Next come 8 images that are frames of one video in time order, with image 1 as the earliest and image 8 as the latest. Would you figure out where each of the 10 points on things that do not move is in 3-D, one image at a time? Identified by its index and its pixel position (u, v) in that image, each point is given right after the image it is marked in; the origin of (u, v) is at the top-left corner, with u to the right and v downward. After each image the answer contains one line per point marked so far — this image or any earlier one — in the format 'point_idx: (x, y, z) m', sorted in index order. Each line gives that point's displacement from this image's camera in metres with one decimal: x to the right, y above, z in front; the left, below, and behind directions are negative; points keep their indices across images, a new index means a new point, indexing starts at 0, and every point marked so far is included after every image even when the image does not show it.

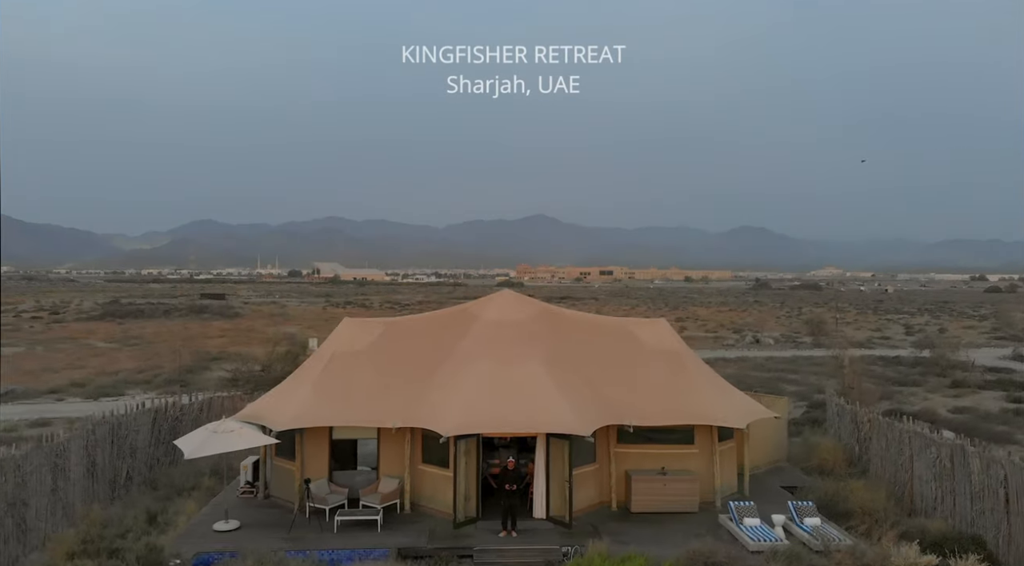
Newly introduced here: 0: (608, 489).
0: (+1.4, -3.0, +10.5) m
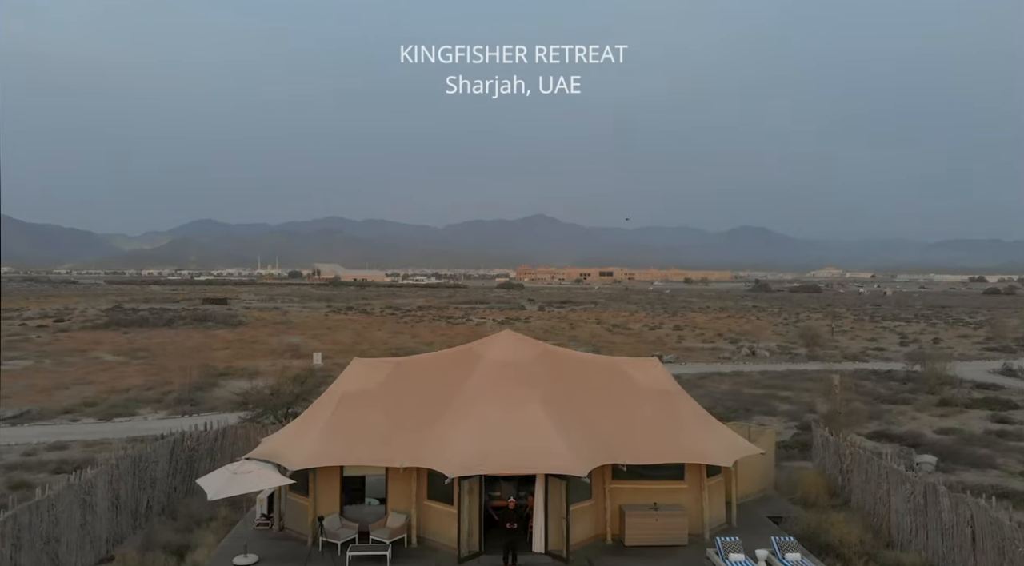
0: (+1.4, -3.7, +11.1) m
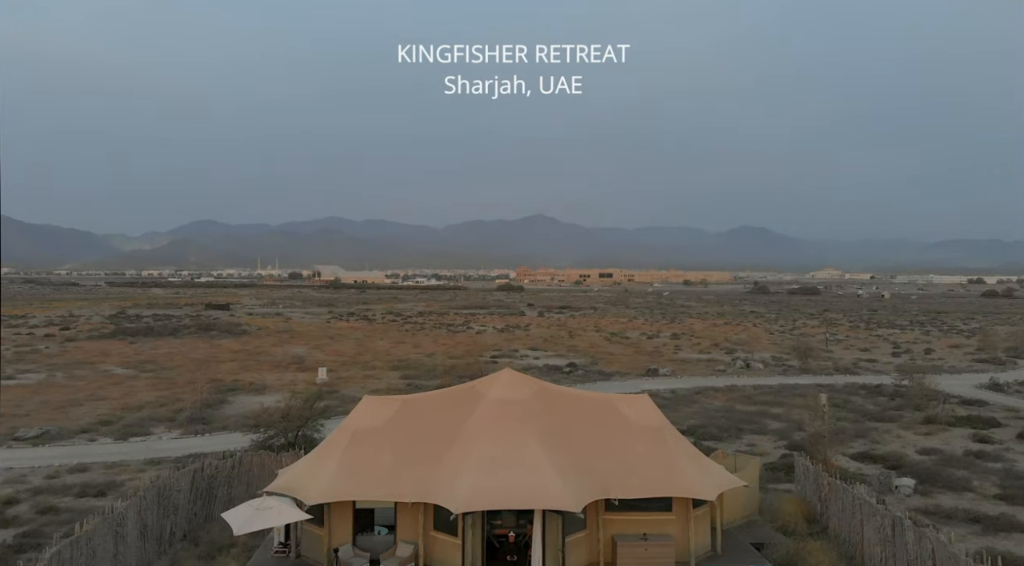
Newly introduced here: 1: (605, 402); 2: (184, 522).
0: (+1.4, -4.5, +12.0) m
1: (+1.8, -2.3, +13.8) m
2: (-6.4, -4.7, +14.0) m
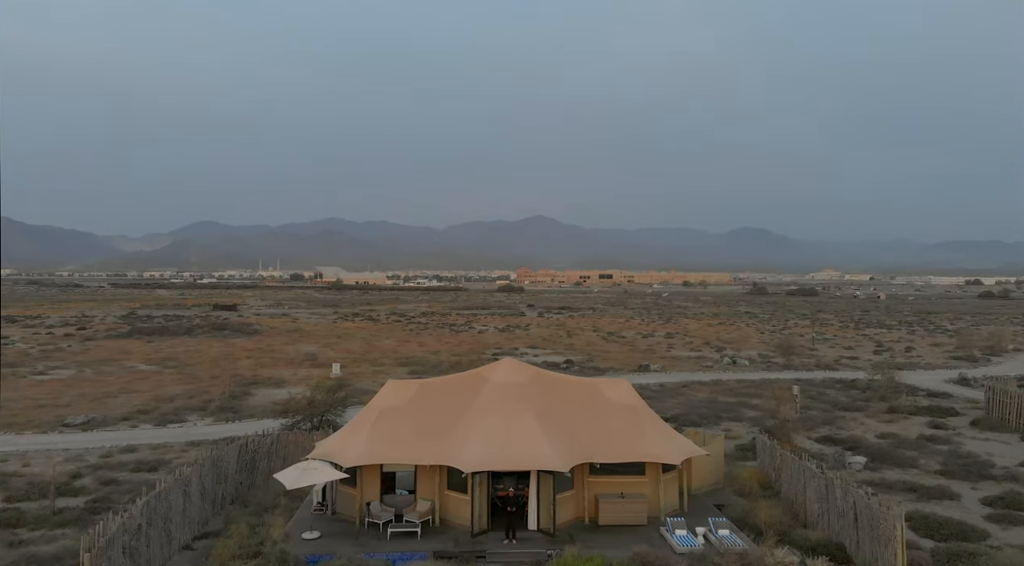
0: (+1.4, -4.5, +14.5) m
1: (+1.8, -2.3, +16.3) m
2: (-6.4, -4.7, +16.5) m
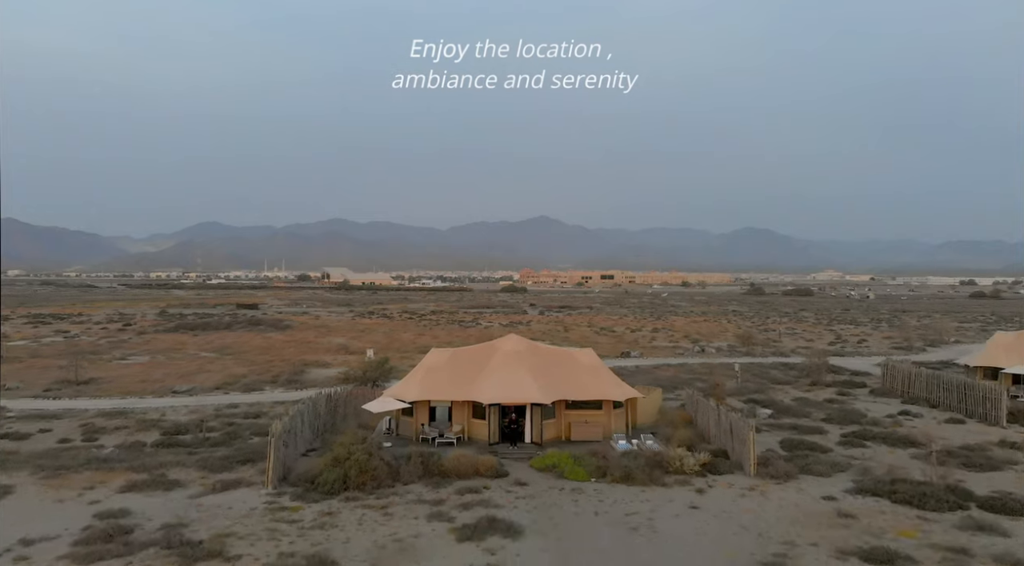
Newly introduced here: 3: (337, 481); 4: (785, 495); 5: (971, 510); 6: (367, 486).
0: (+1.5, -4.6, +22.1) m
1: (+1.9, -2.3, +23.9) m
2: (-6.3, -4.7, +24.1) m
3: (-4.3, -4.8, +17.5) m
4: (+6.6, -5.1, +17.4) m
5: (+10.6, -5.2, +16.7) m
6: (-3.5, -5.0, +17.6) m
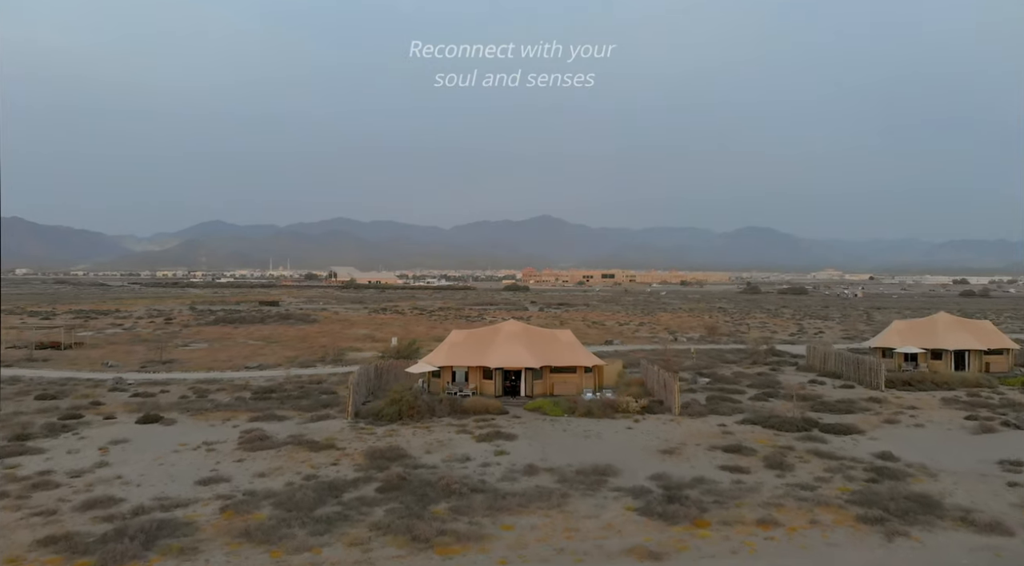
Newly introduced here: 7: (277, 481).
0: (+1.5, -4.5, +30.9) m
1: (+1.9, -2.3, +32.6) m
2: (-6.3, -4.7, +32.9) m
3: (-4.3, -4.8, +26.3) m
4: (+6.5, -5.0, +26.1) m
5: (+10.6, -5.1, +25.3) m
6: (-3.6, -4.9, +26.3) m
7: (-6.3, -5.3, +19.1) m
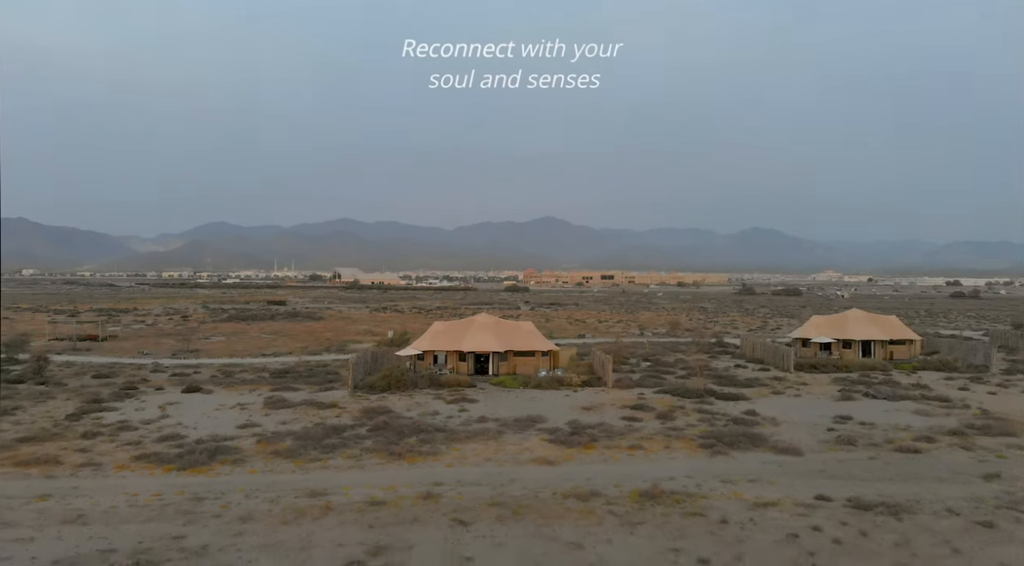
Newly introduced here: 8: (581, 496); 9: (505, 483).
0: (-0.1, -4.5, +38.0) m
1: (+0.3, -2.3, +39.8) m
2: (-7.9, -4.7, +40.1) m
3: (-5.9, -4.8, +33.5) m
4: (+4.9, -5.0, +33.3) m
5: (+9.0, -5.1, +32.5) m
6: (-5.2, -4.9, +33.5) m
7: (-8.0, -5.2, +26.3) m
8: (+1.7, -5.4, +18.1) m
9: (-0.2, -5.4, +19.2) m
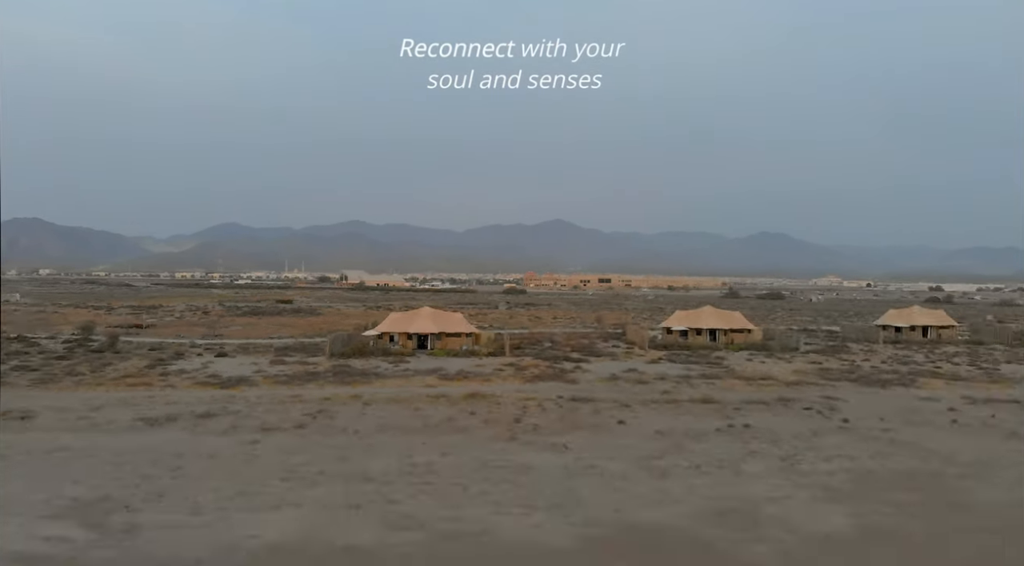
0: (-5.4, -4.6, +54.4) m
1: (-4.9, -2.4, +56.2) m
2: (-13.1, -4.7, +56.6) m
3: (-11.2, -4.8, +49.9) m
4: (-0.4, -5.2, +49.6) m
5: (+3.7, -5.3, +48.7) m
6: (-10.5, -5.0, +50.0) m
7: (-13.3, -5.3, +42.8) m
8: (-3.8, -5.4, +34.5) m
9: (-5.7, -5.4, +35.6) m
